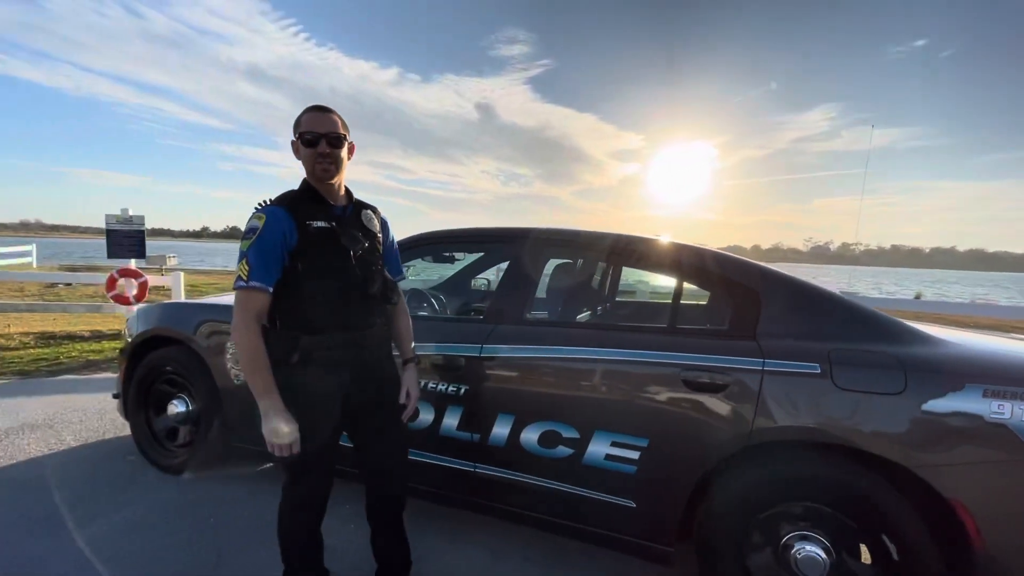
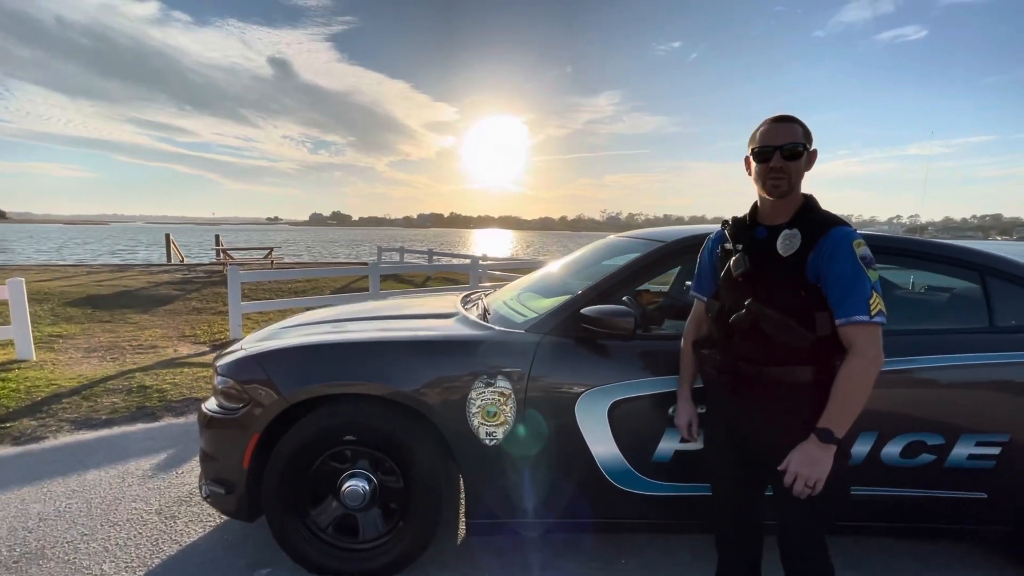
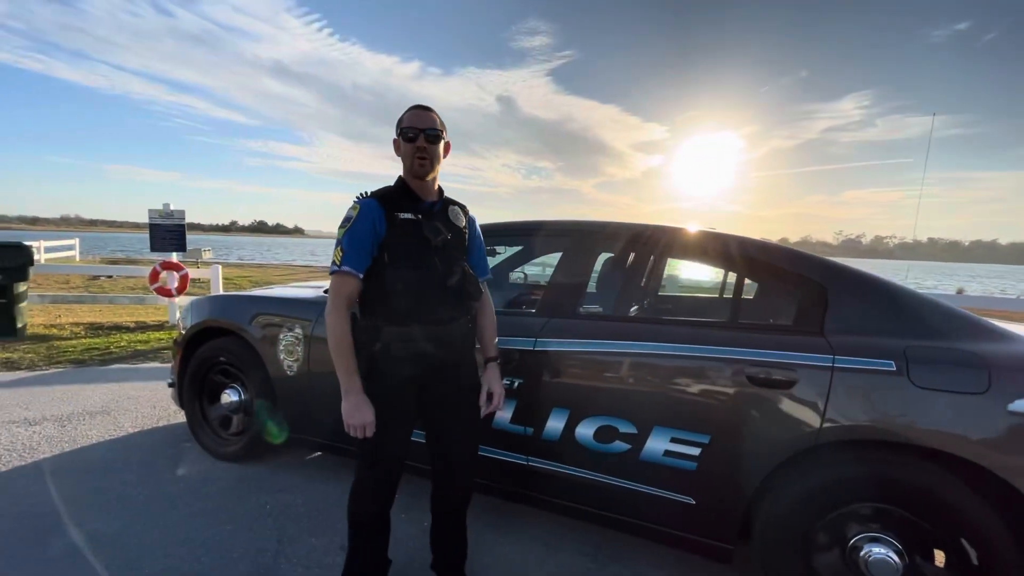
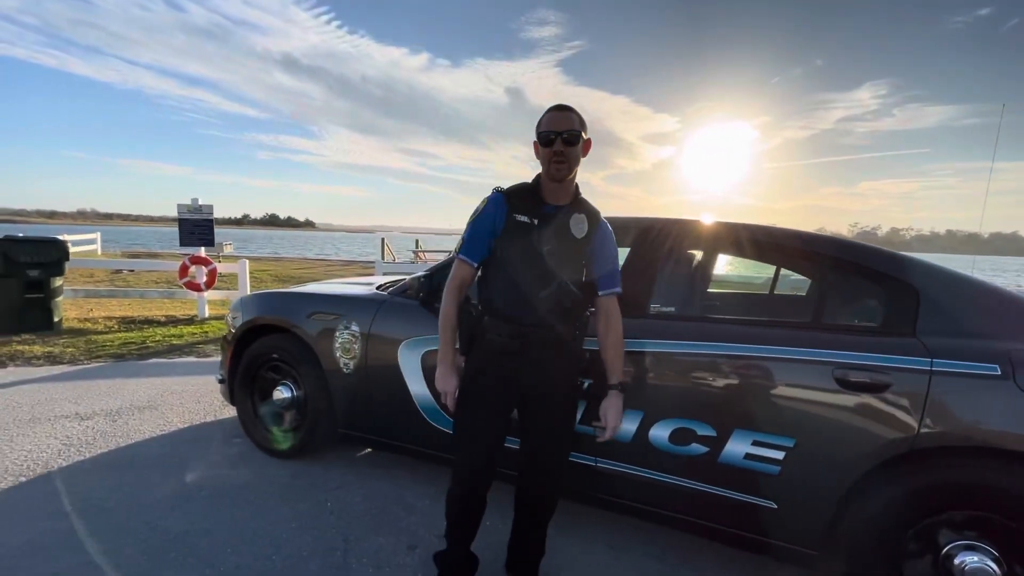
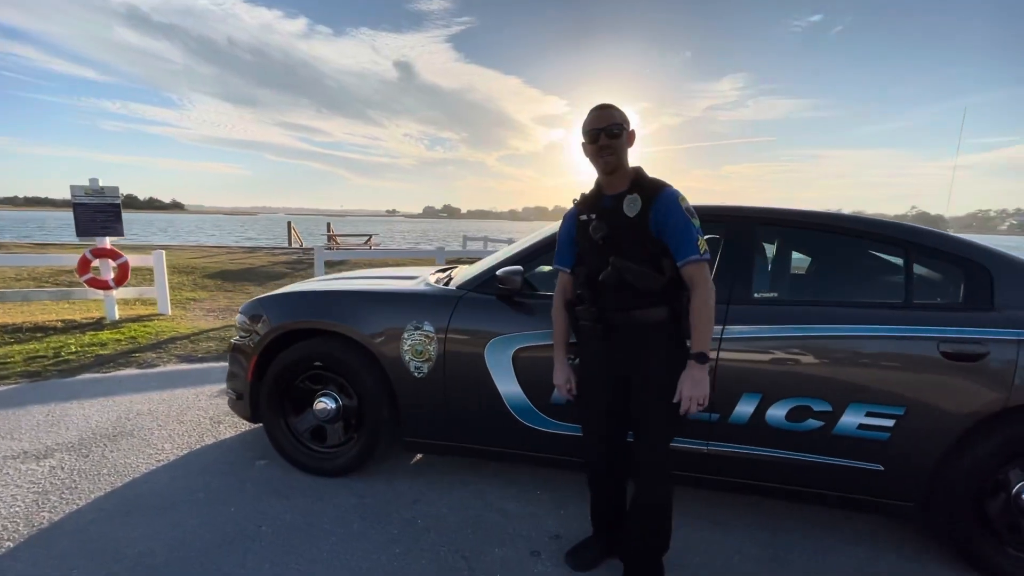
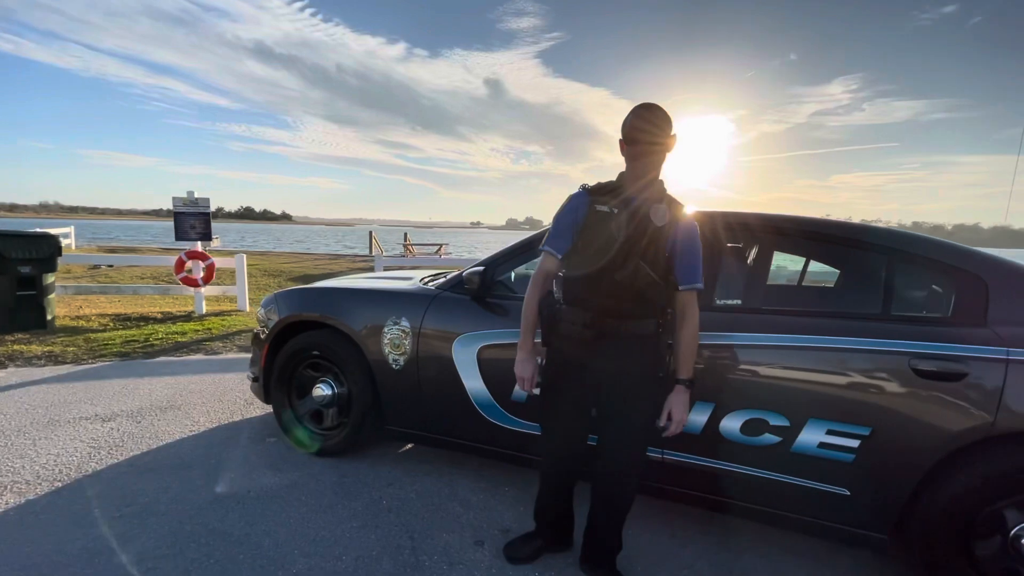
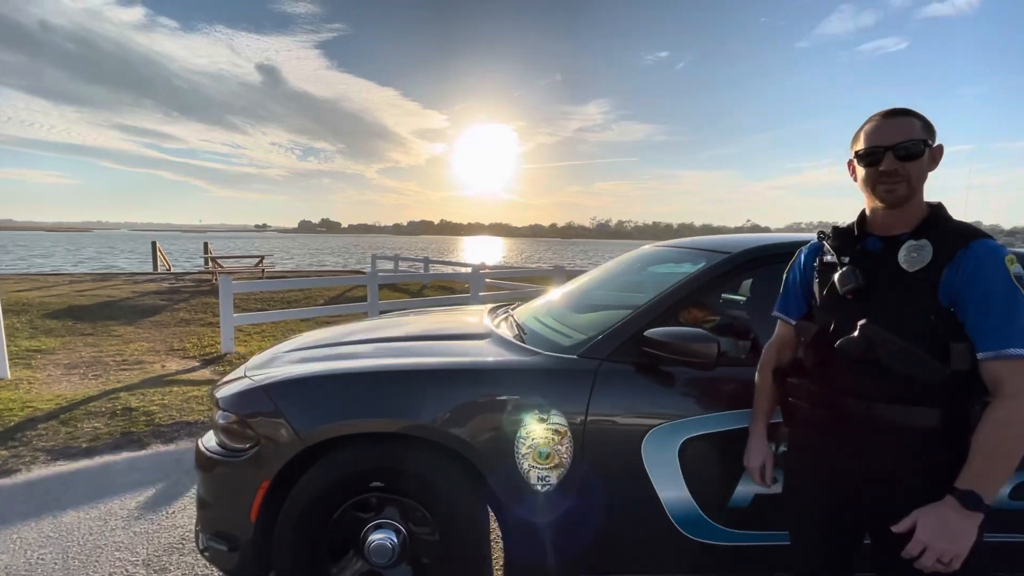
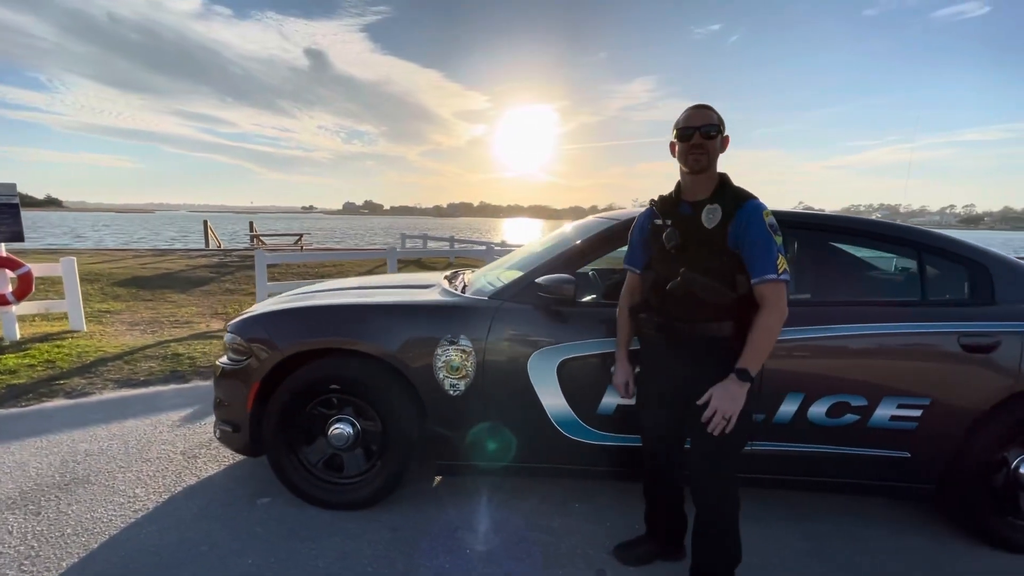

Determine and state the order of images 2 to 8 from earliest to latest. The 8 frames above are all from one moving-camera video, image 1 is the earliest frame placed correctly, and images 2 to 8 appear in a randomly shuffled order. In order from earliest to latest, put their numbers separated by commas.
3, 4, 6, 5, 8, 2, 7
